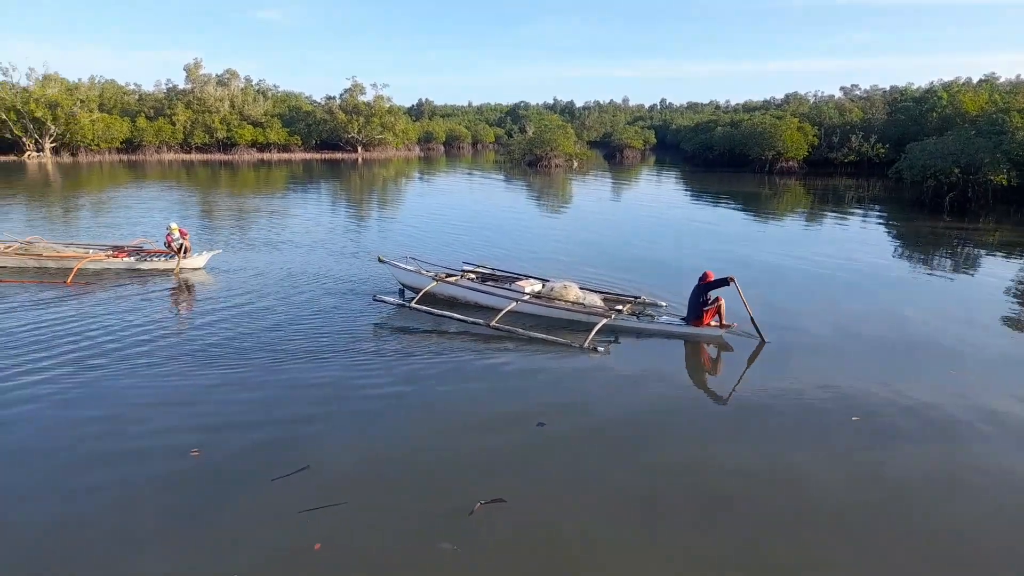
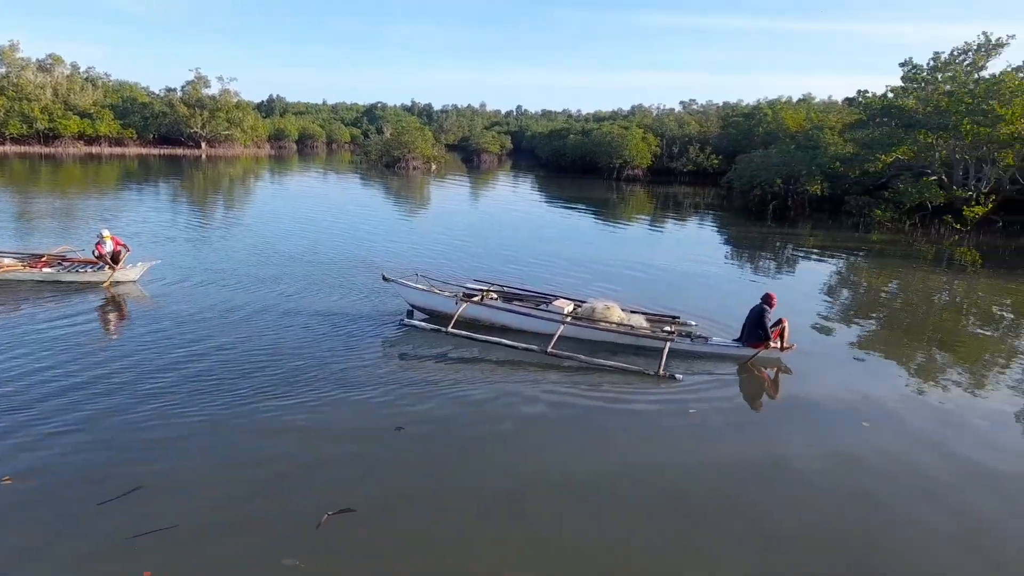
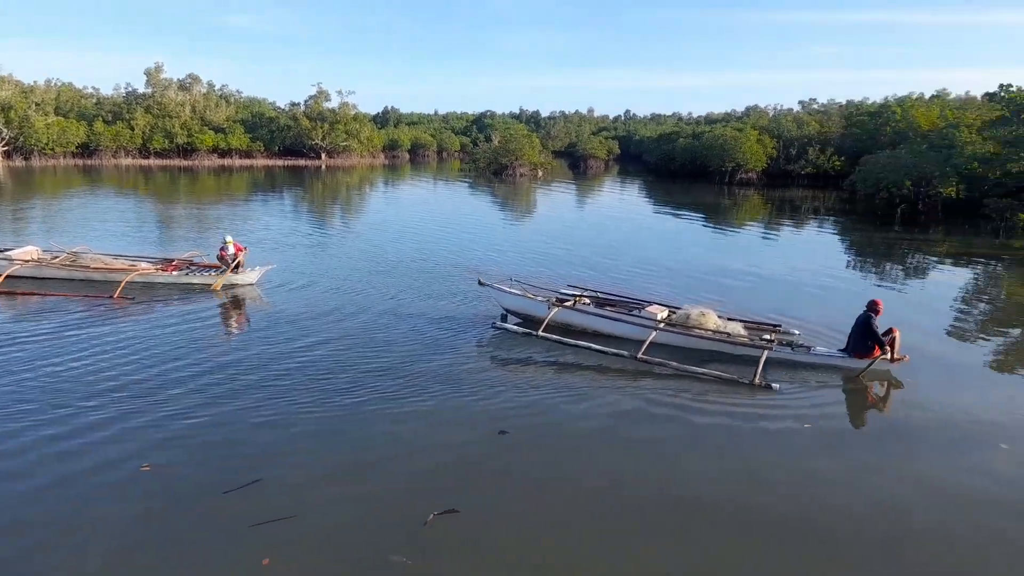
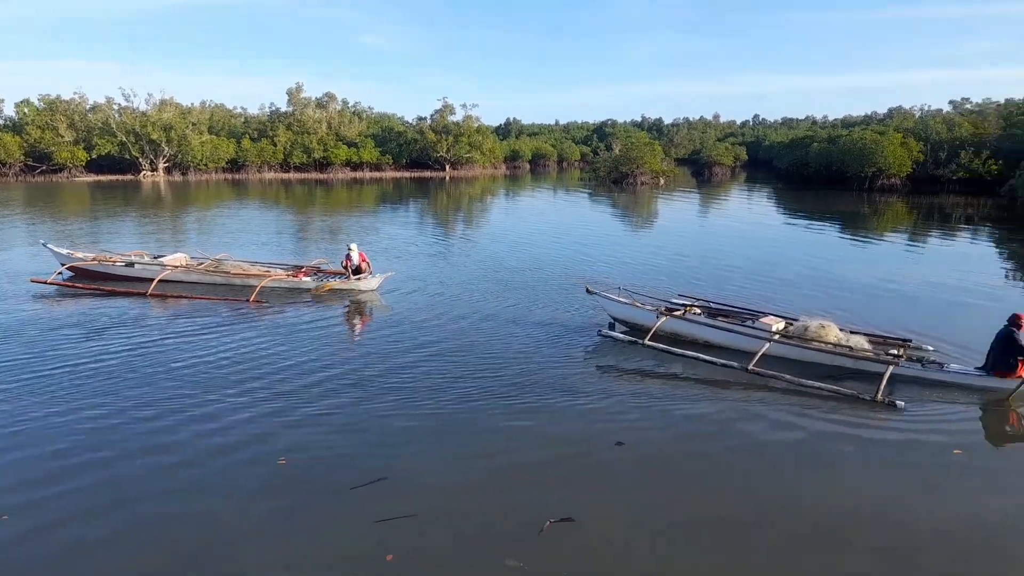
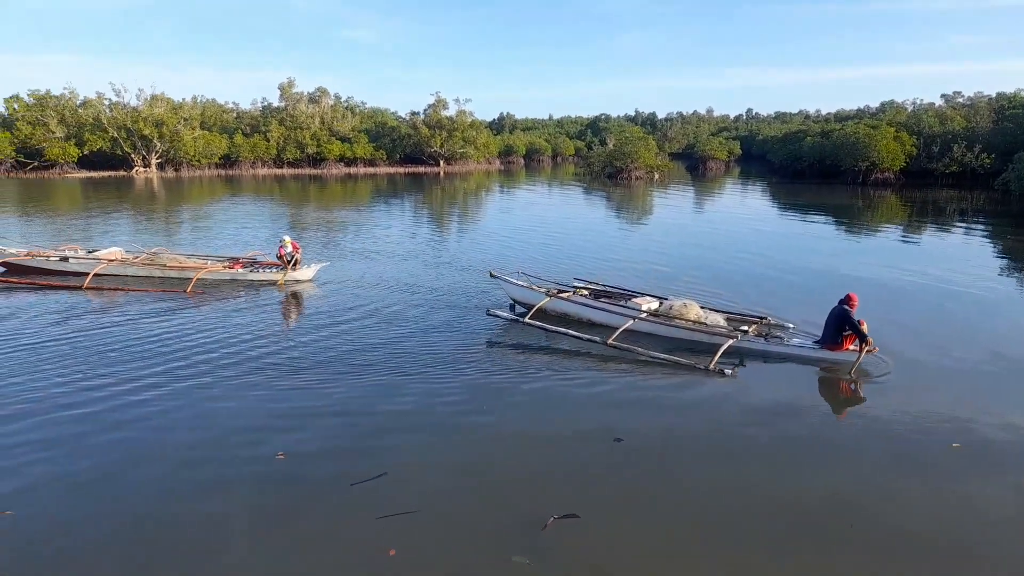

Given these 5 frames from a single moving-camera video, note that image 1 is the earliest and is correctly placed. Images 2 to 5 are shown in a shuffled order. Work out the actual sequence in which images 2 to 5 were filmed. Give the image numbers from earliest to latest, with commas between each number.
5, 4, 3, 2
